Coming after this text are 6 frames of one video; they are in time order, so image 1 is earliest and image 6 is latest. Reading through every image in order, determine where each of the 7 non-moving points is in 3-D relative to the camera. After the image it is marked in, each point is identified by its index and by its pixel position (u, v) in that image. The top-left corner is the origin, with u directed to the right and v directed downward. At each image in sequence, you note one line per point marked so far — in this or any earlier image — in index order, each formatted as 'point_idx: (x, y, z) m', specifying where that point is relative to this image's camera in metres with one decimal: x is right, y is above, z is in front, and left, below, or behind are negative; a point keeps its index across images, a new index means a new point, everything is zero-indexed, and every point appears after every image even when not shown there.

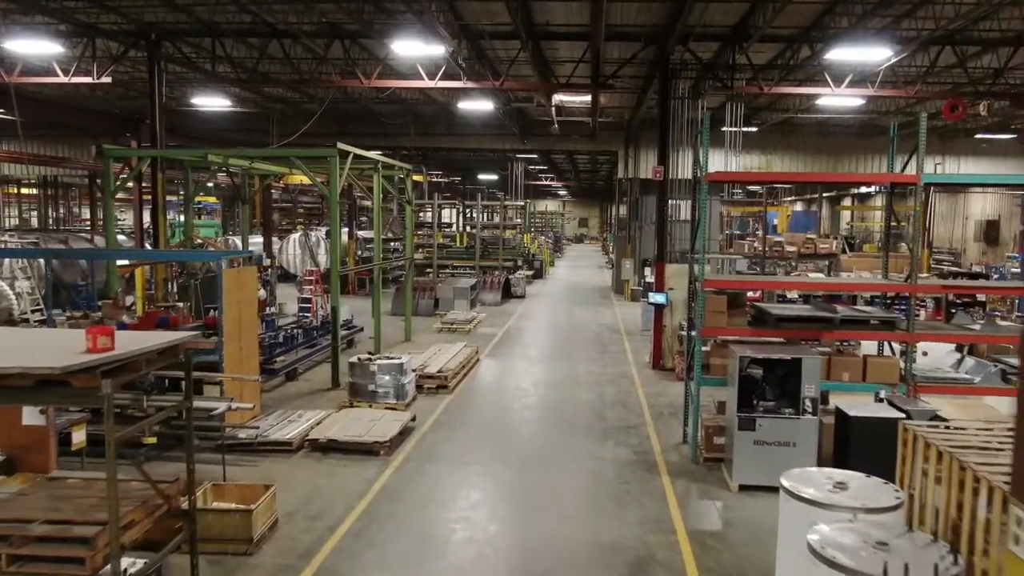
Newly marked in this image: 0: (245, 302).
0: (-2.9, -0.1, +8.2) m
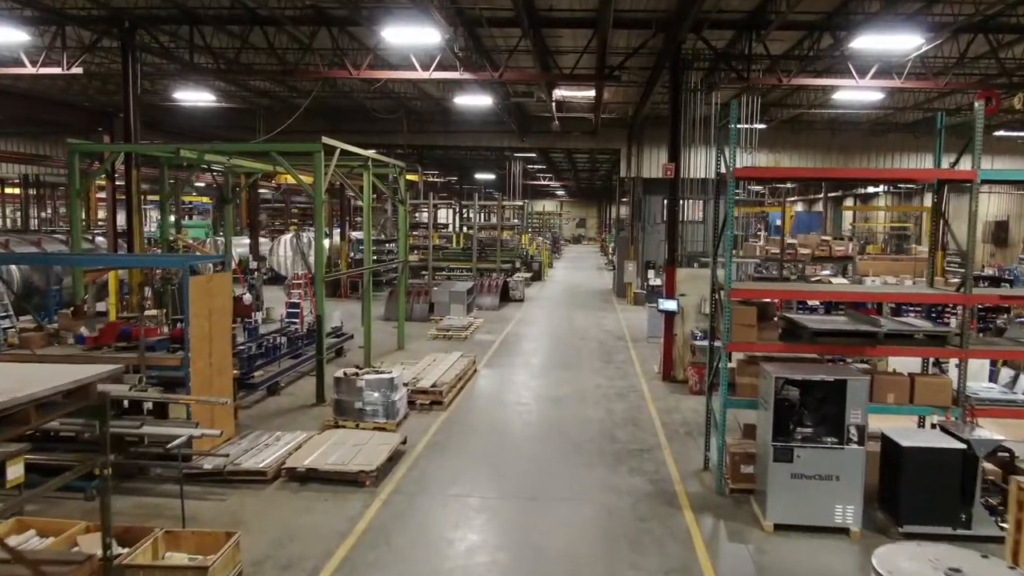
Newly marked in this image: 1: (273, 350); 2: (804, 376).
0: (-2.9, -0.2, +7.4) m
1: (-3.4, -0.9, +10.7) m
2: (+2.2, -0.7, +5.8) m
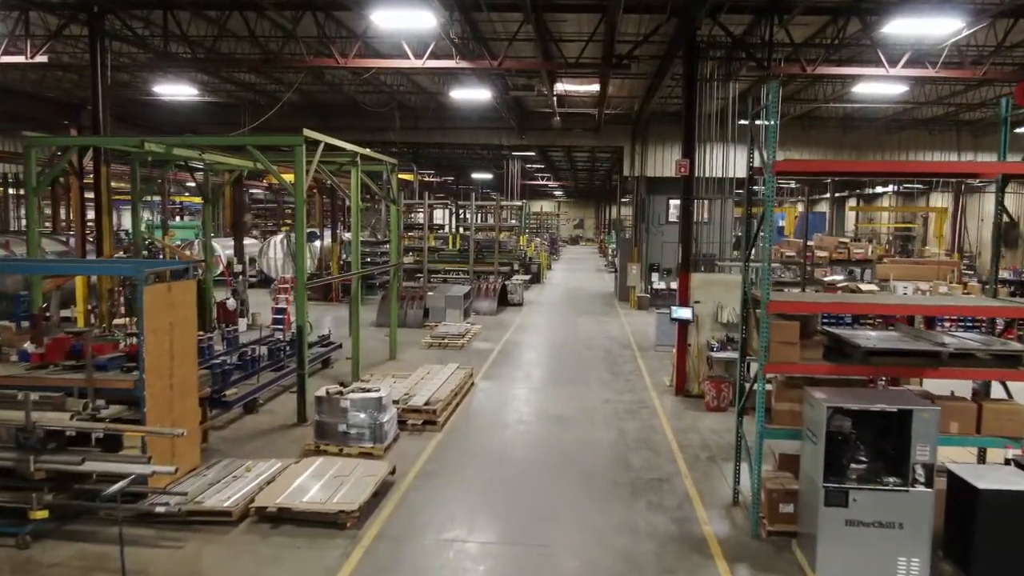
0: (-2.9, -0.3, +6.5) m
1: (-3.4, -1.0, +9.8) m
2: (+2.3, -0.8, +4.9) m
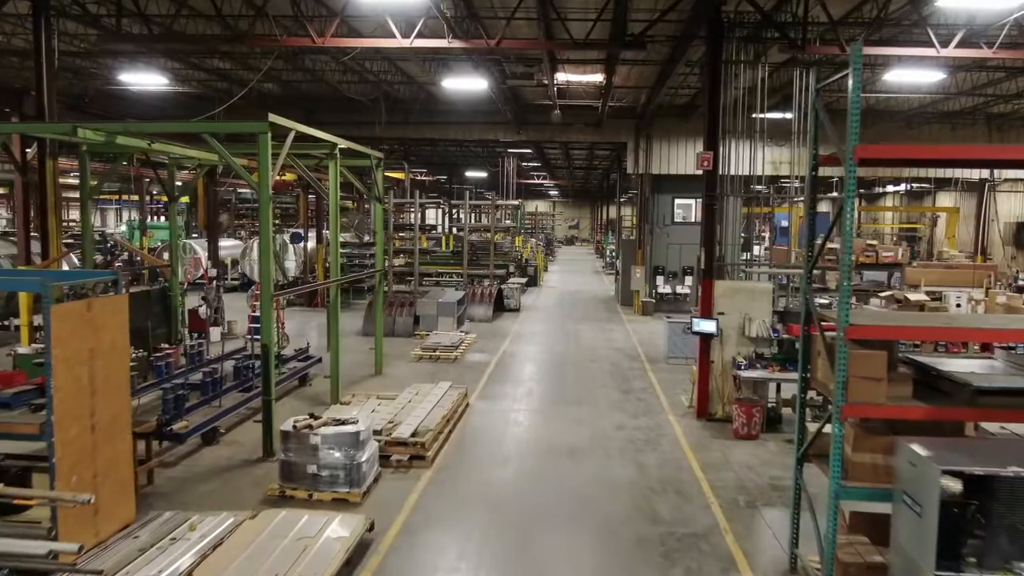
0: (-2.8, -0.4, +5.2) m
1: (-3.4, -1.1, +8.5) m
2: (+2.3, -0.9, +3.7) m
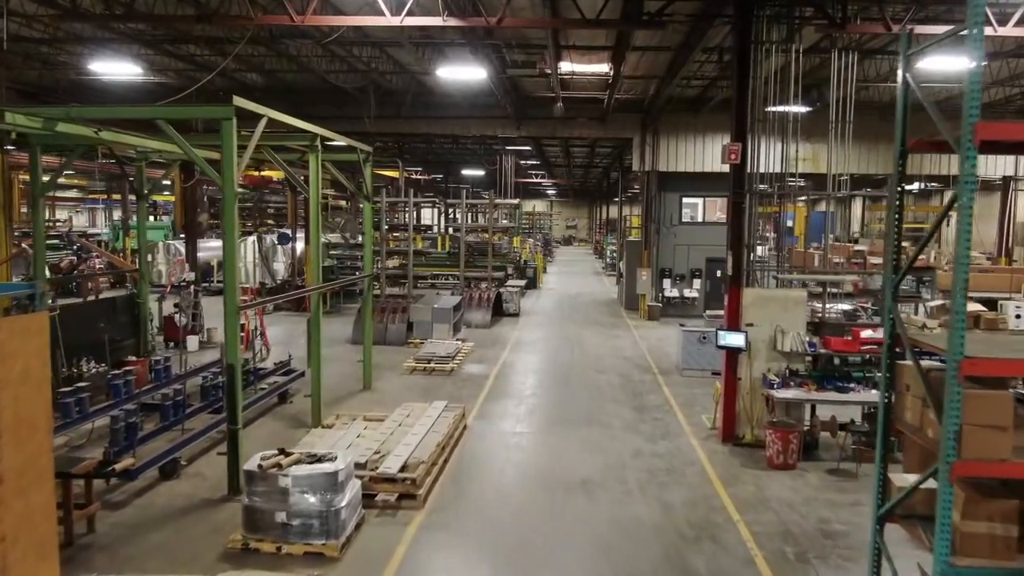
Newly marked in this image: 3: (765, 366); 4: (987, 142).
0: (-2.8, -0.5, +4.2) m
1: (-3.3, -1.2, +7.5) m
2: (+2.4, -1.0, +2.7) m
3: (+2.7, -0.8, +8.0) m
4: (+2.1, +0.7, +3.4) m
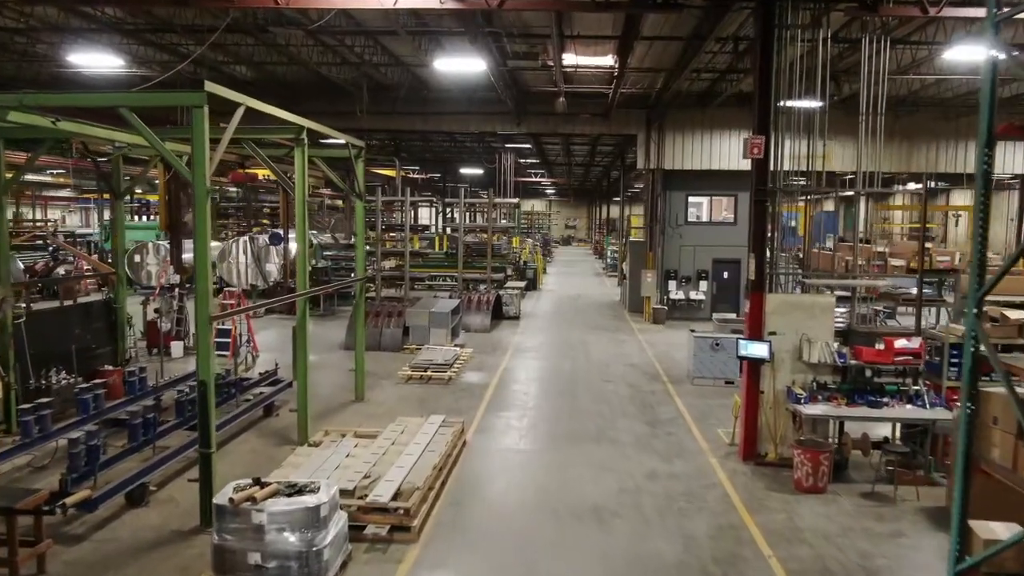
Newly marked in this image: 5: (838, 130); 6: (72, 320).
0: (-2.7, -0.6, +3.5) m
1: (-3.3, -1.3, +6.8) m
2: (+2.4, -1.0, +2.1) m
3: (+2.7, -0.9, +7.4) m
4: (+2.2, +0.6, +2.8) m
5: (+6.4, +3.2, +15.1) m
6: (-5.4, -0.4, +9.3) m
